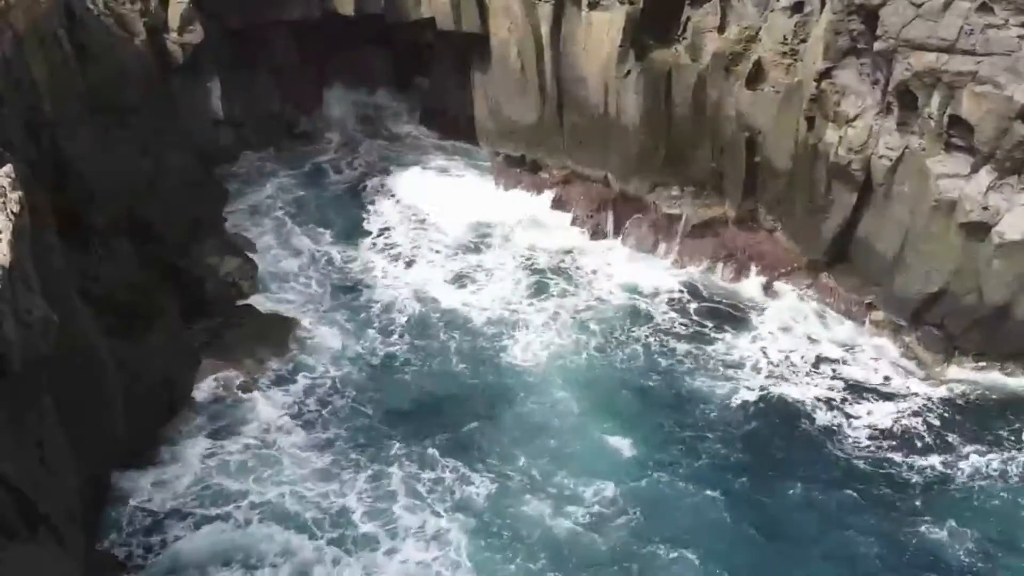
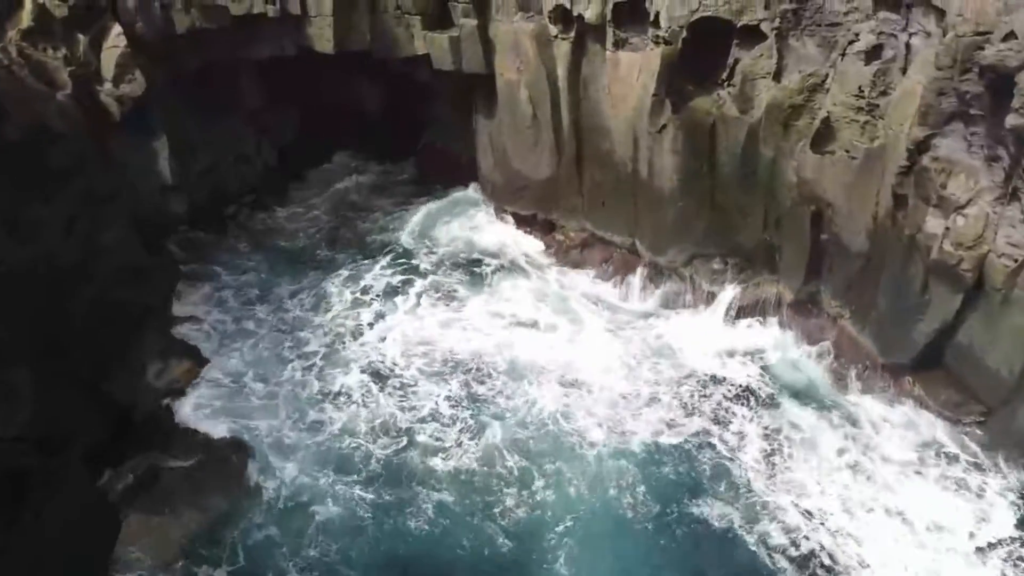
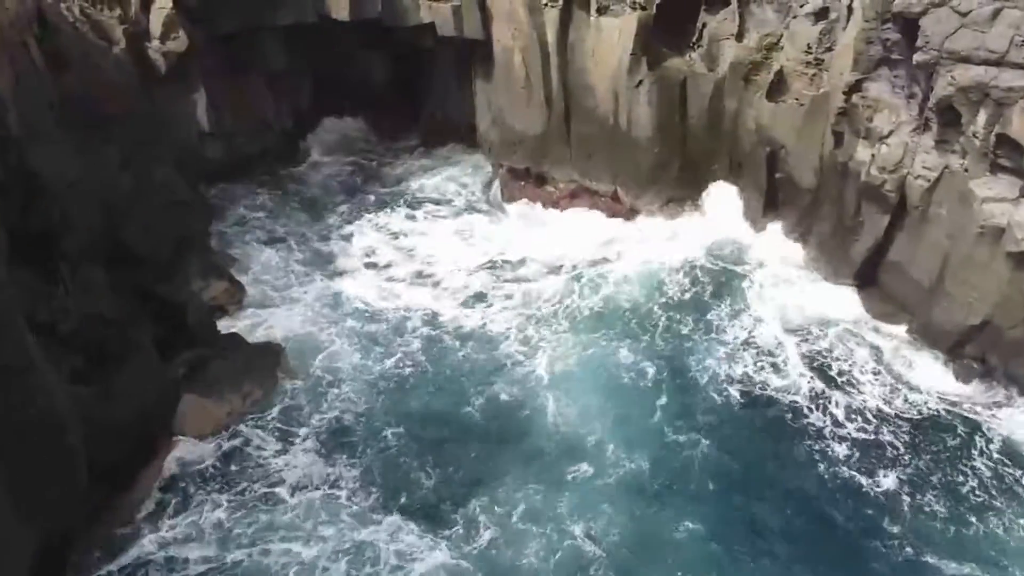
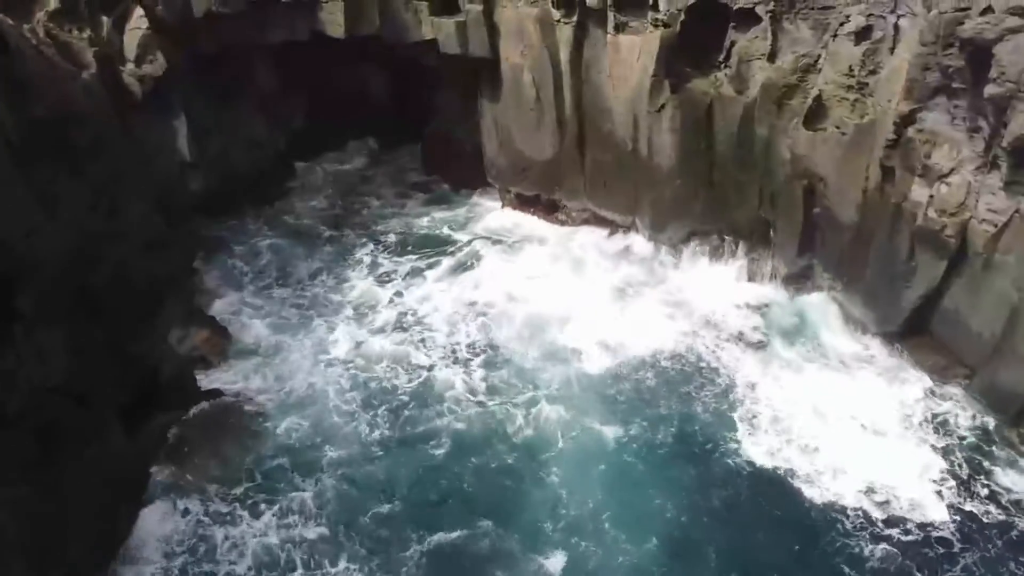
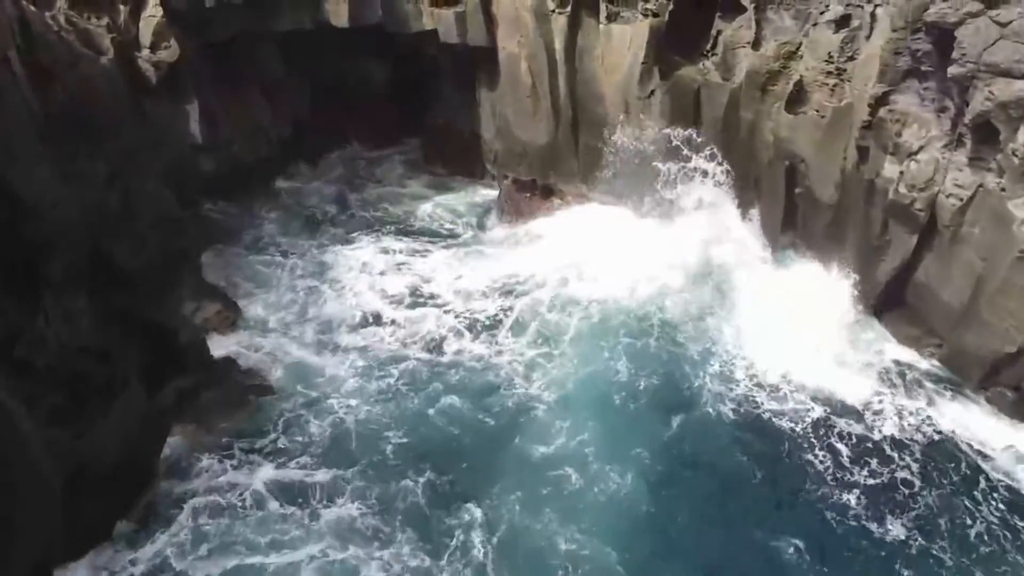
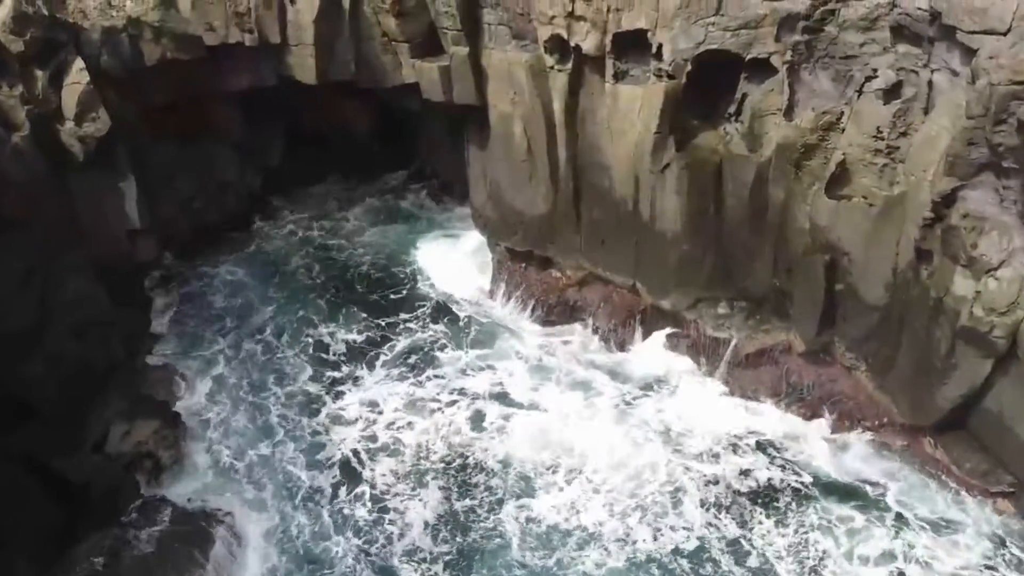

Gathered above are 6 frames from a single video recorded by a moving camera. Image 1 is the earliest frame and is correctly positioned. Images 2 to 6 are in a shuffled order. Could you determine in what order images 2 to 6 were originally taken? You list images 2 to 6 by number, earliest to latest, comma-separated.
3, 5, 4, 2, 6
